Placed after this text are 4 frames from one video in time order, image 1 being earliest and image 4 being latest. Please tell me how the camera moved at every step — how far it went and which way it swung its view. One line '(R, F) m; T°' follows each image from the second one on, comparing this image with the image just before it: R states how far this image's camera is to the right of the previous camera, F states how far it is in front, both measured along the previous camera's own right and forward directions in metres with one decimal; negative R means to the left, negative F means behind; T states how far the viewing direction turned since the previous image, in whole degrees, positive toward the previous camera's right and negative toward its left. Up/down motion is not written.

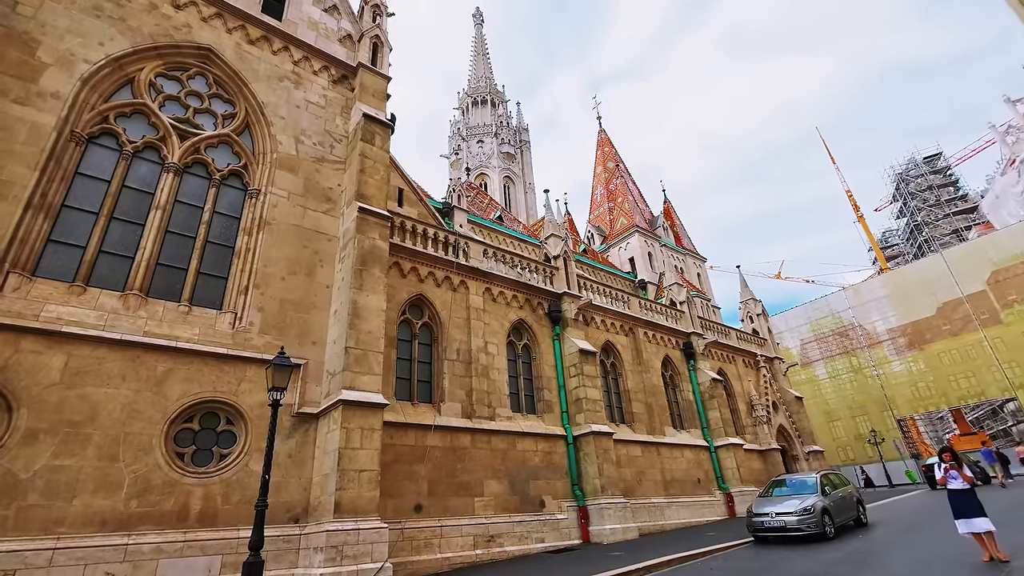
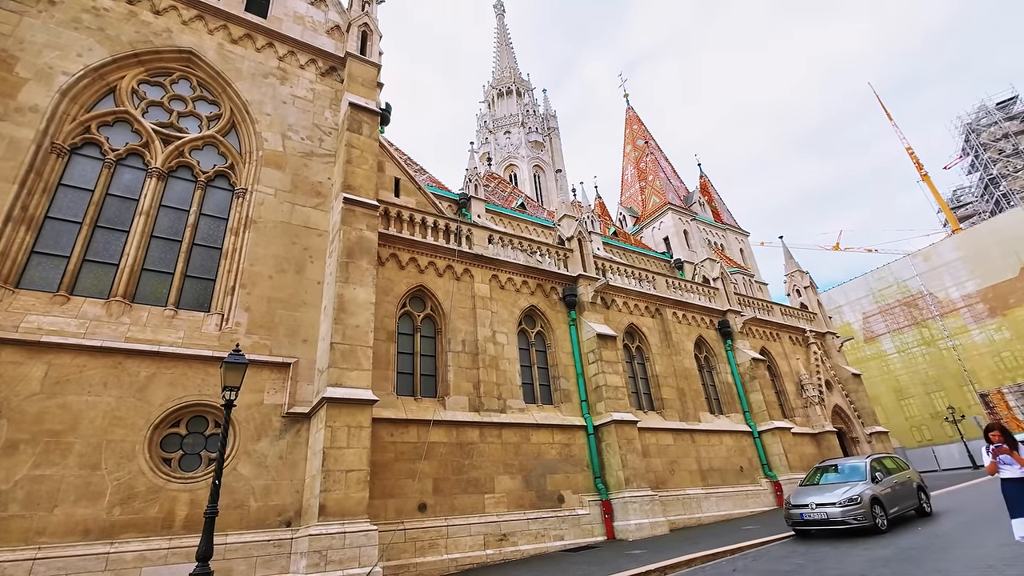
(+1.0, +0.7) m; -5°
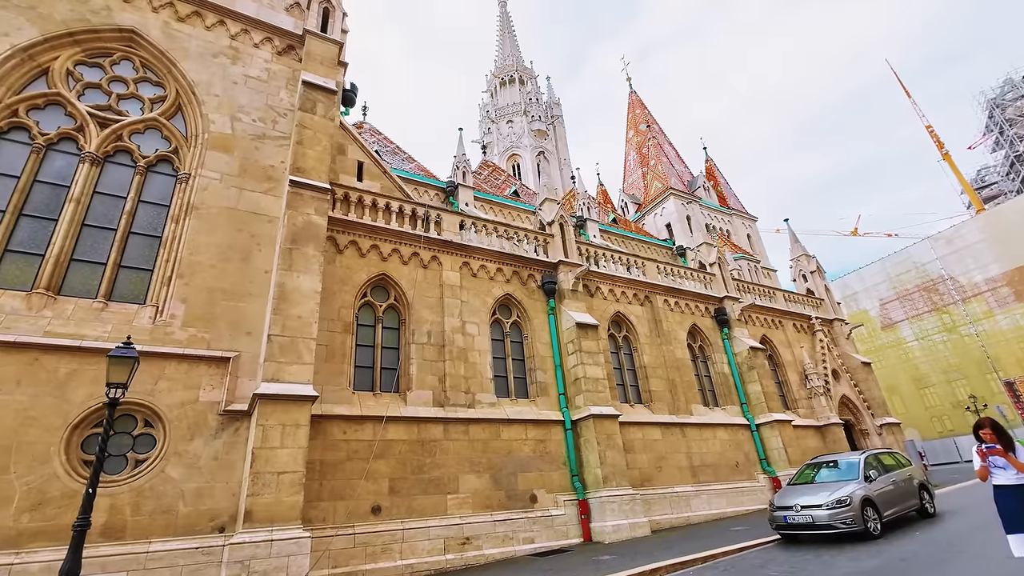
(+1.0, +0.7) m; -2°
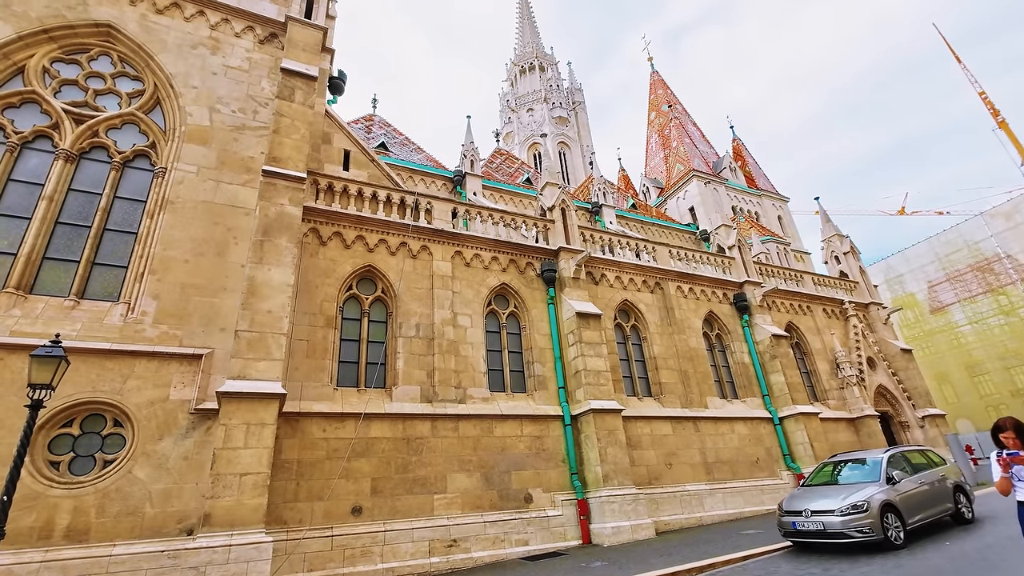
(+0.9, +0.6) m; -4°
